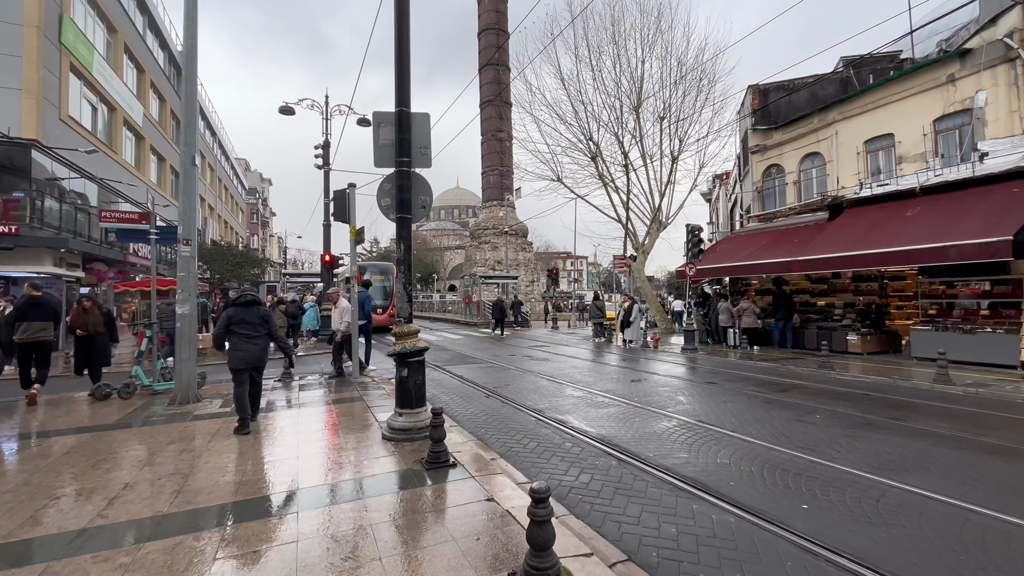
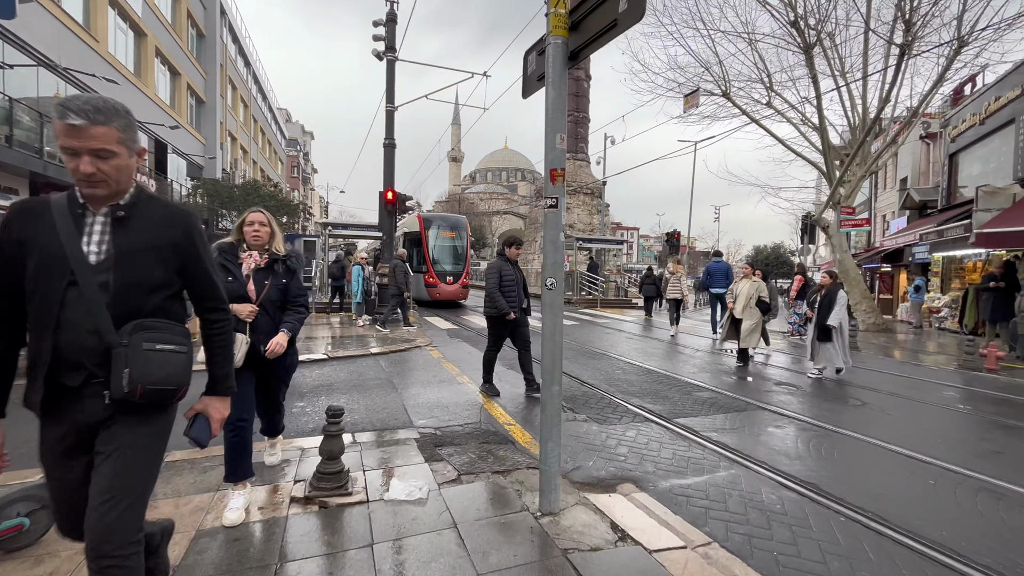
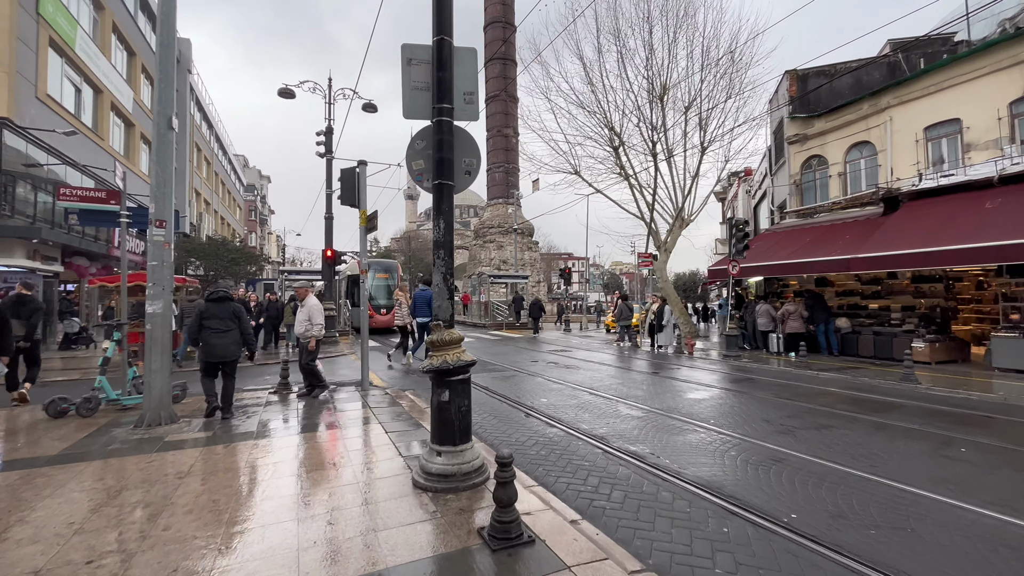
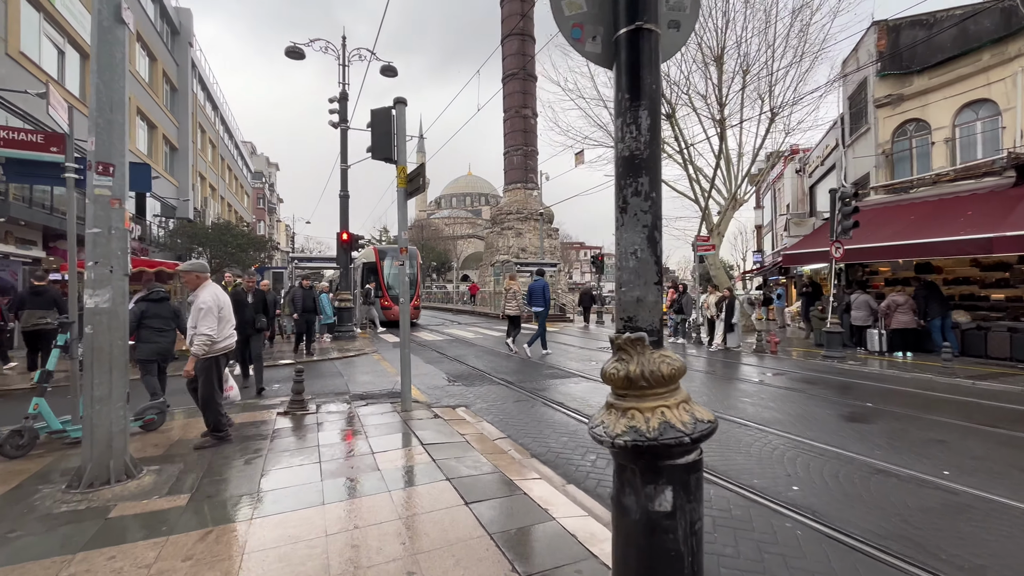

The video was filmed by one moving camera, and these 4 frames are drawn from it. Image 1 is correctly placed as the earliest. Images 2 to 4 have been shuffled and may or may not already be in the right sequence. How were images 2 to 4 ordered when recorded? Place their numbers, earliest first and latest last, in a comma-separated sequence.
3, 4, 2
